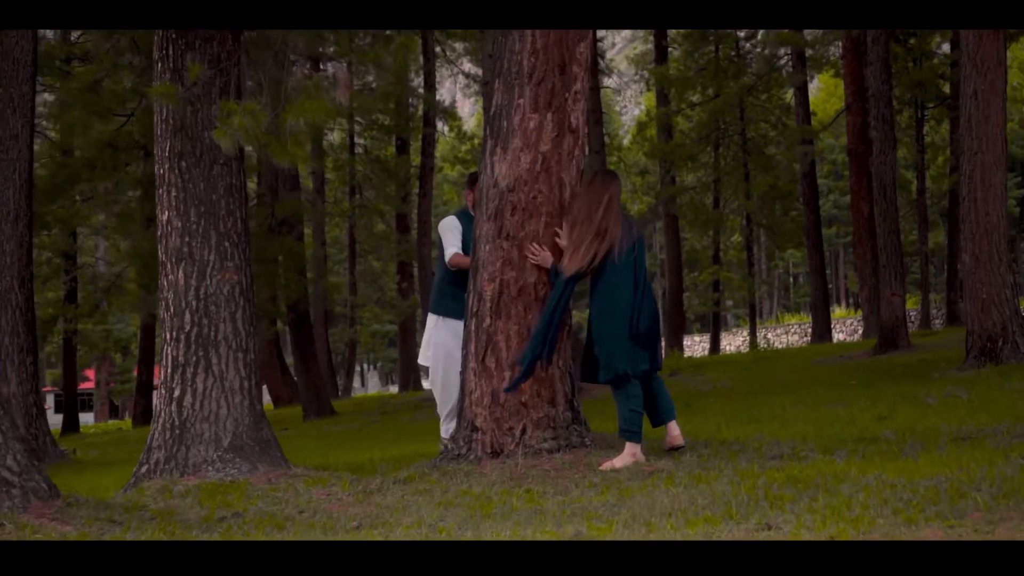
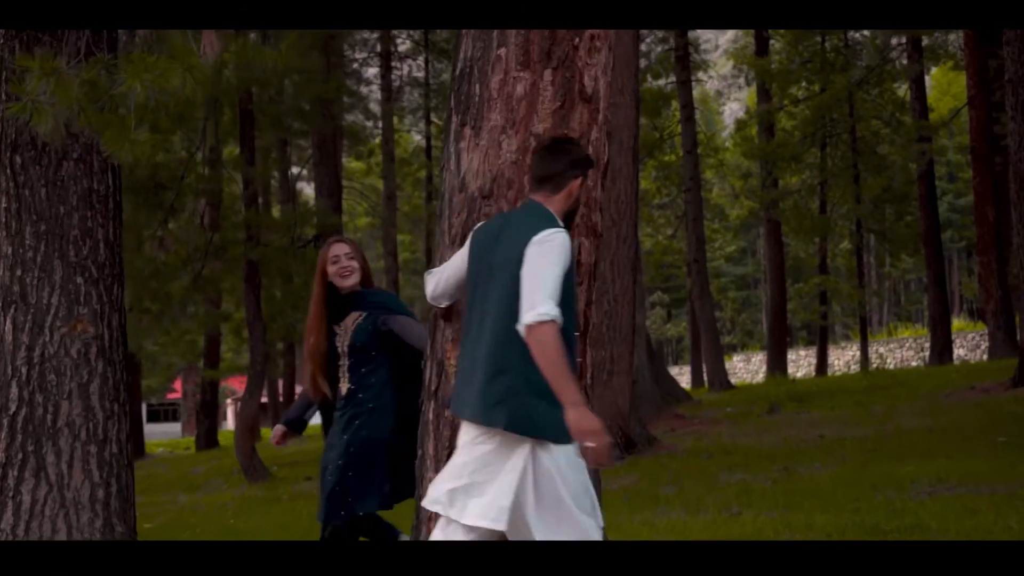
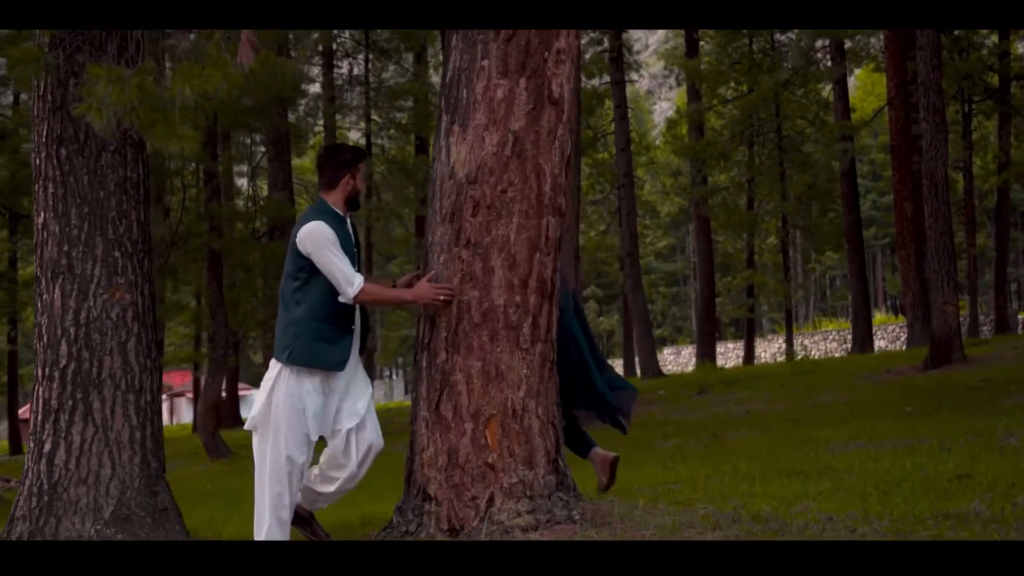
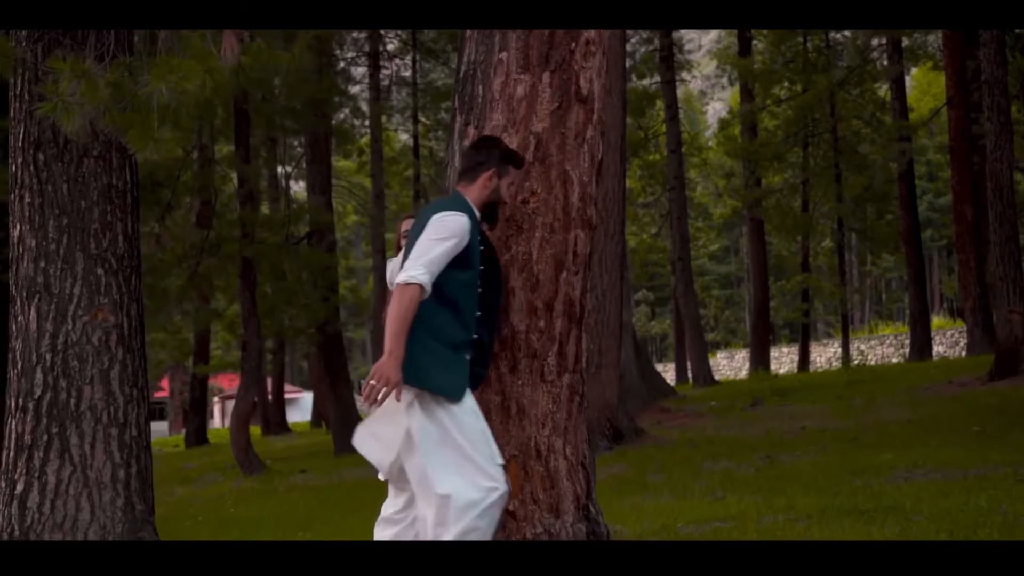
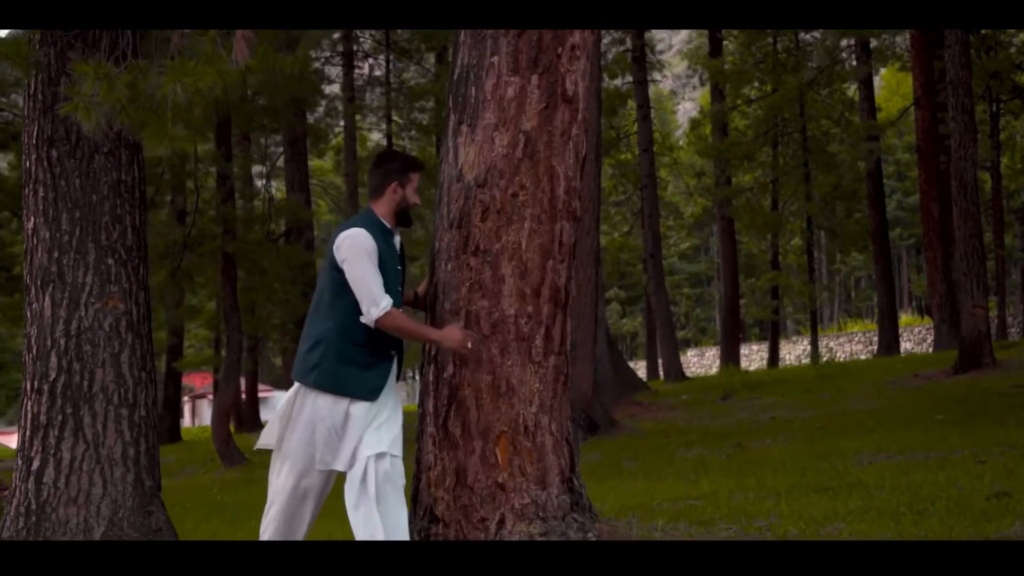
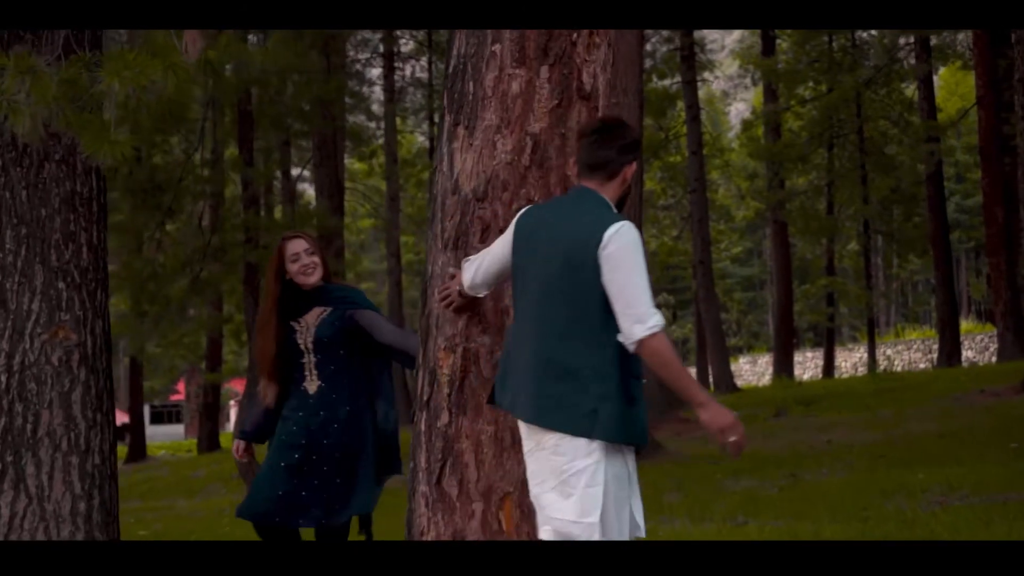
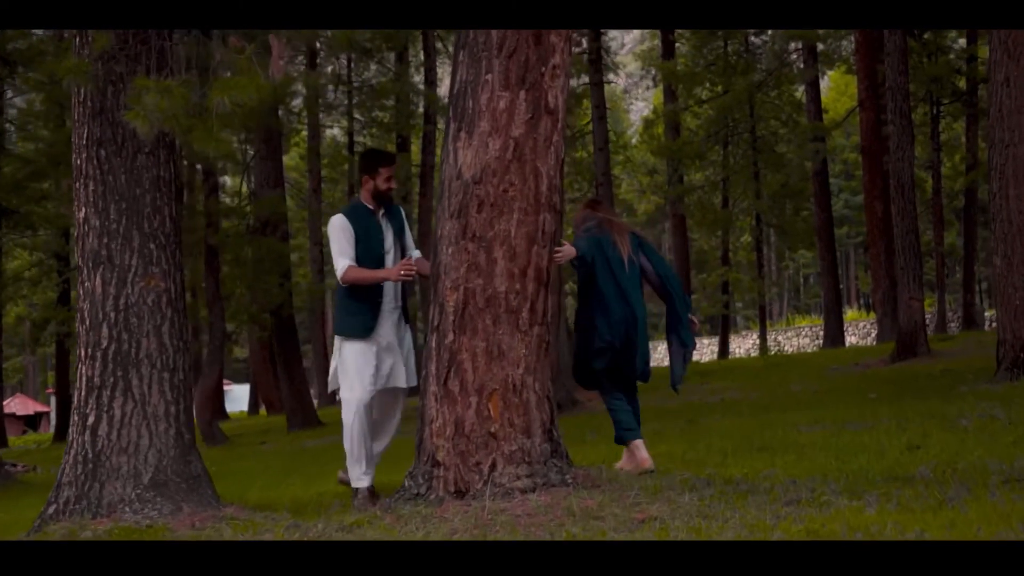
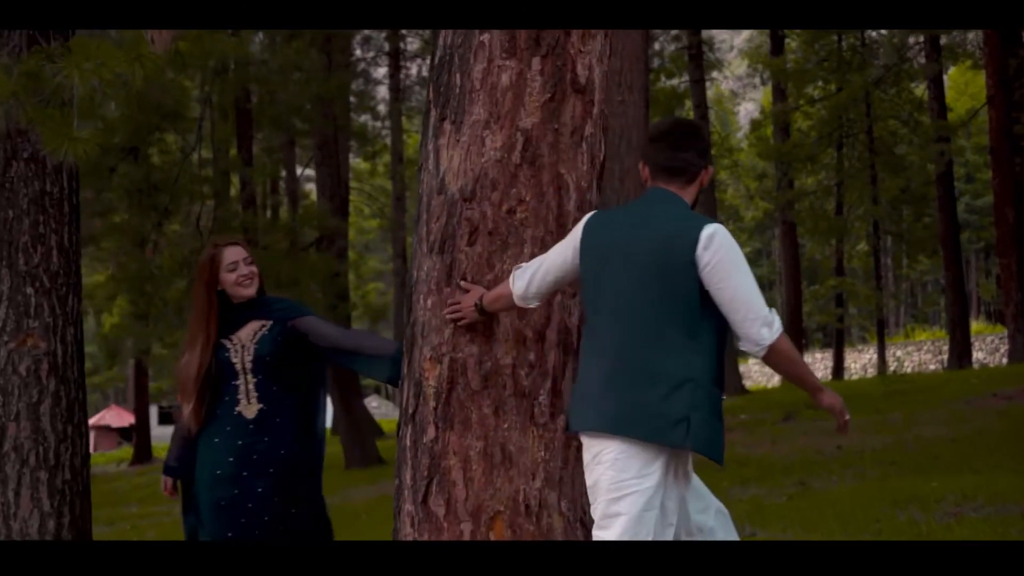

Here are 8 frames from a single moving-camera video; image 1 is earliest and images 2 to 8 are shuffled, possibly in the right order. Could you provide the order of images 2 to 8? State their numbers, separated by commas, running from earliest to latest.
7, 3, 5, 4, 2, 6, 8
